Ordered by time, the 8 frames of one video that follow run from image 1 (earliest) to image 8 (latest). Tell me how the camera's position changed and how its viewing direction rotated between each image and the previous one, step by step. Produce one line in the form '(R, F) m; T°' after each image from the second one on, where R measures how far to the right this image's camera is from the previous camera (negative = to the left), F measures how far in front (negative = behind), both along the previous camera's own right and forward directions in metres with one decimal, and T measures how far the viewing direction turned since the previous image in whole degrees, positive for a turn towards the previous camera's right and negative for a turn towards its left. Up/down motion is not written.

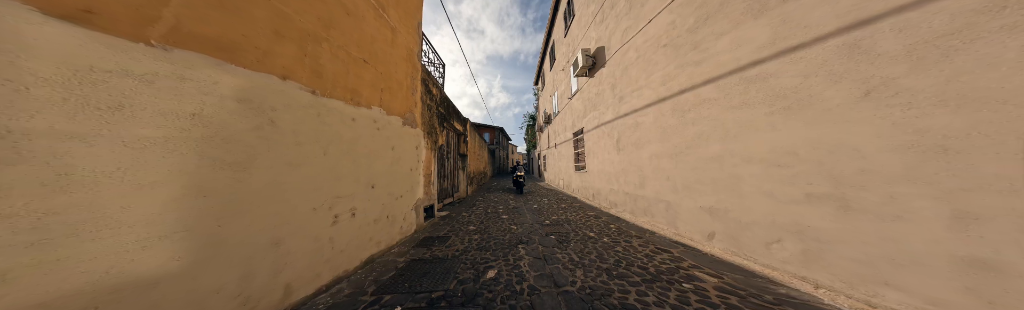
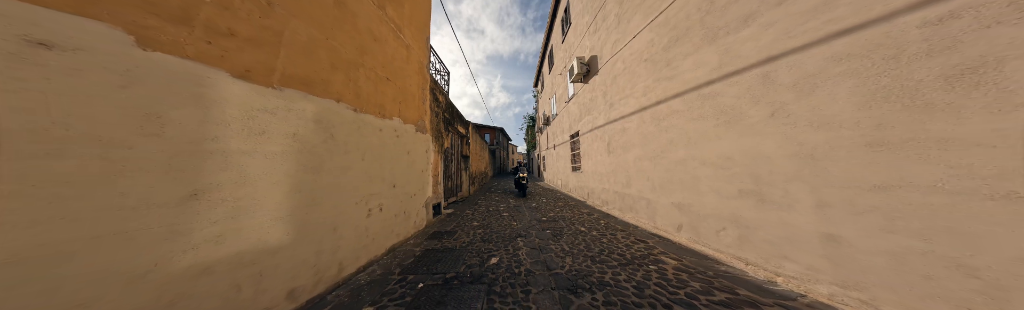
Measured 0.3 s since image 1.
(0.0, -0.5) m; 0°
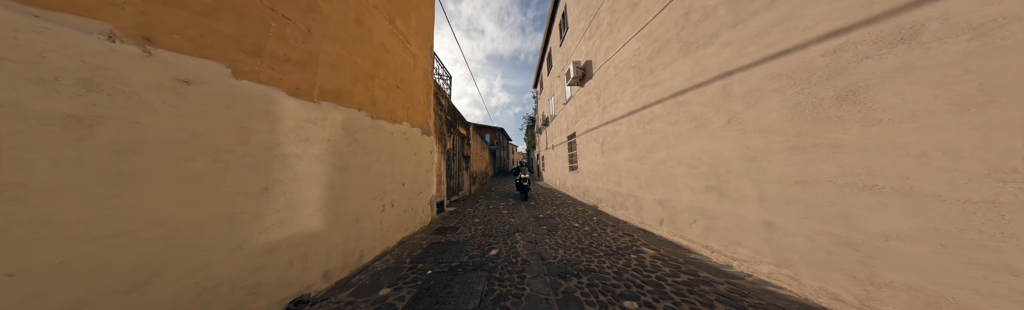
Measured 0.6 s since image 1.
(+0.1, -0.4) m; 0°
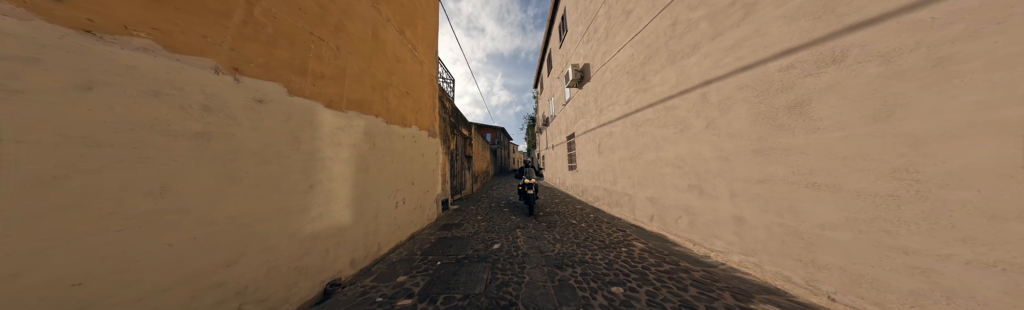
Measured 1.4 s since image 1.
(0.0, -0.3) m; 0°
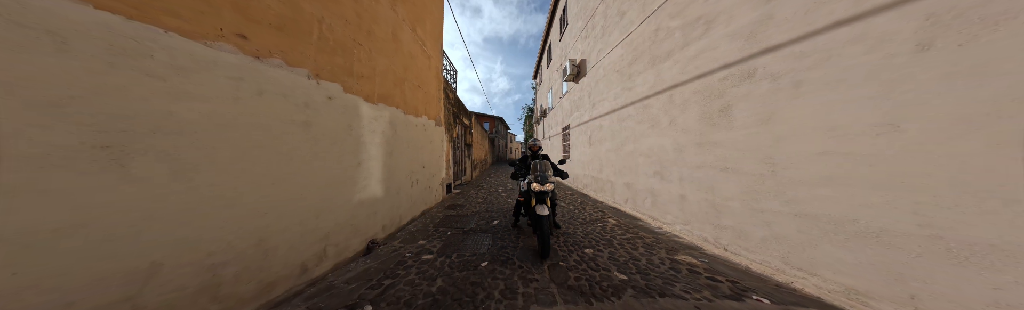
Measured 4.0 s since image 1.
(0.0, -0.6) m; +1°
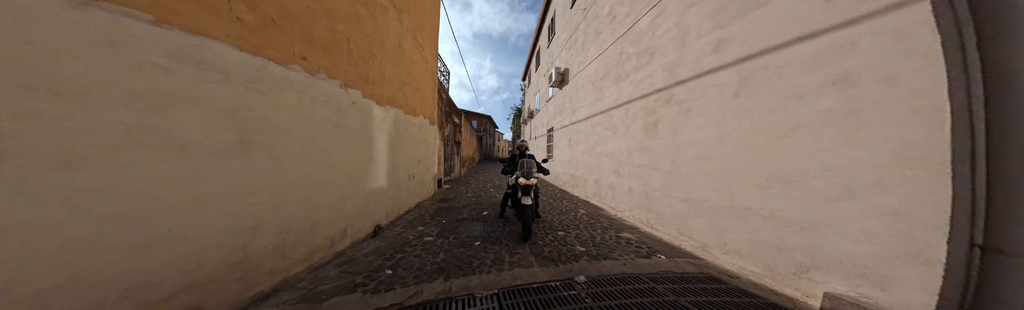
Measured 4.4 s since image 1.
(-0.1, -0.6) m; +4°
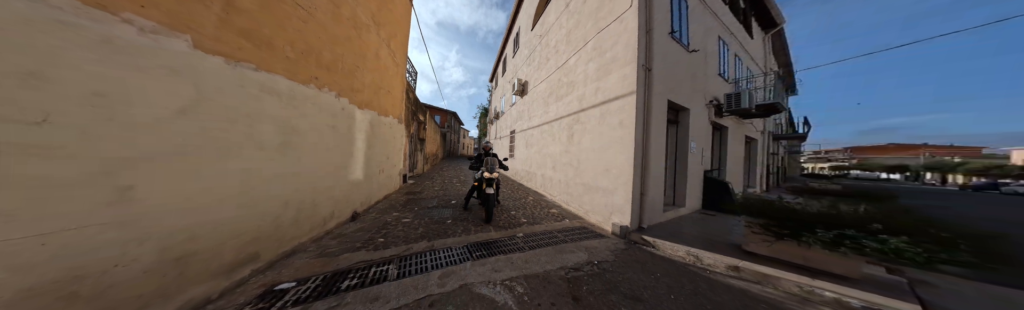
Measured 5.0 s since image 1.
(0.0, -1.1) m; +12°
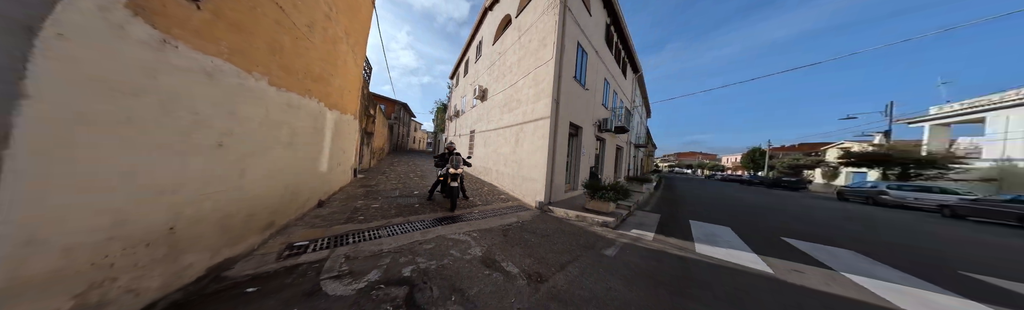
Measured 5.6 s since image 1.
(0.0, -1.4) m; +14°
